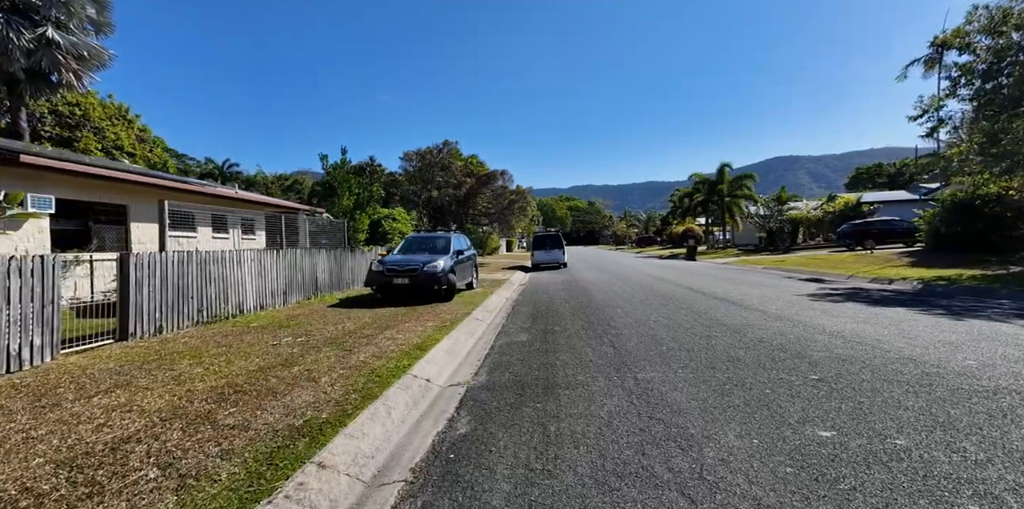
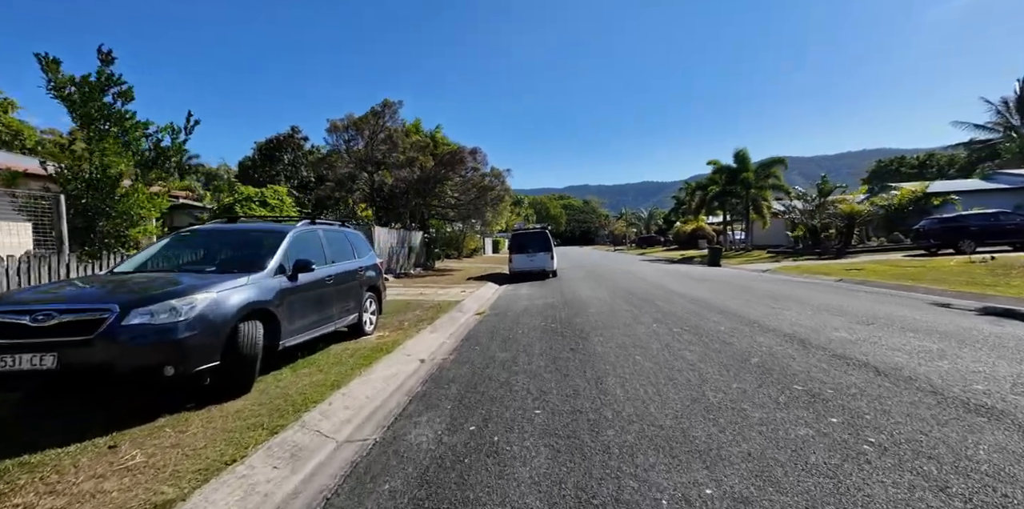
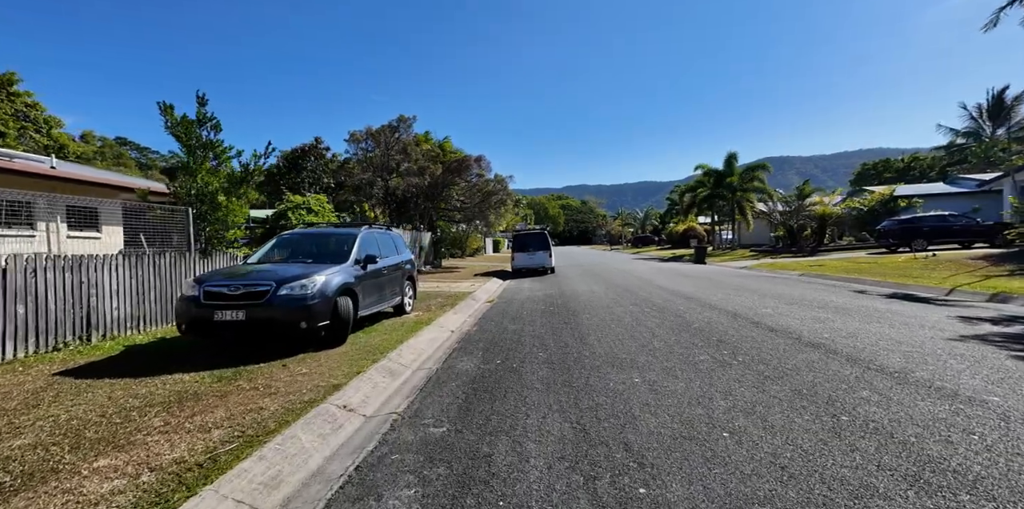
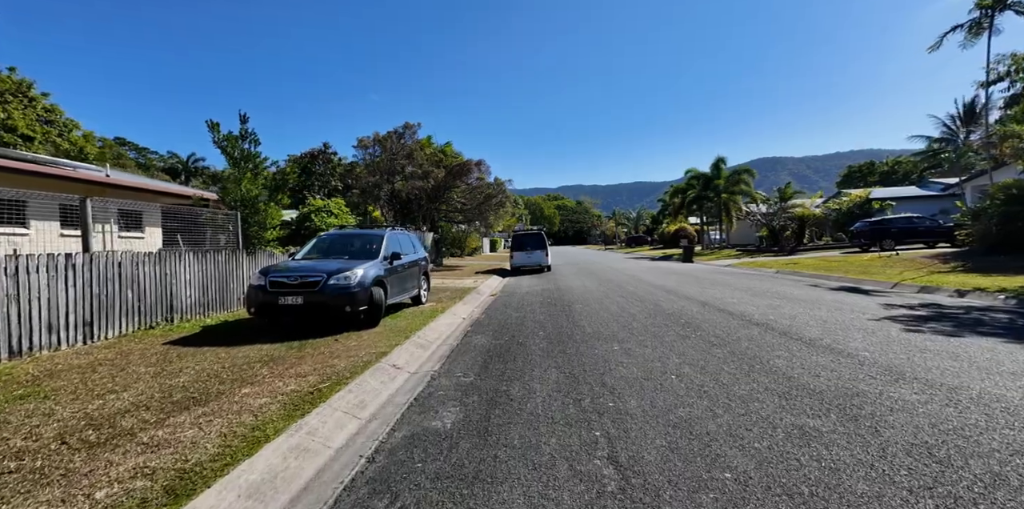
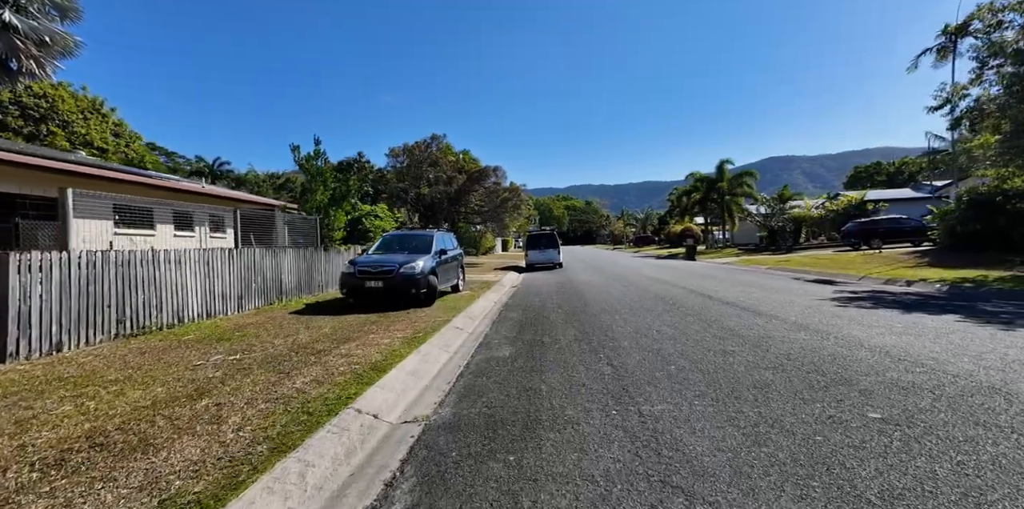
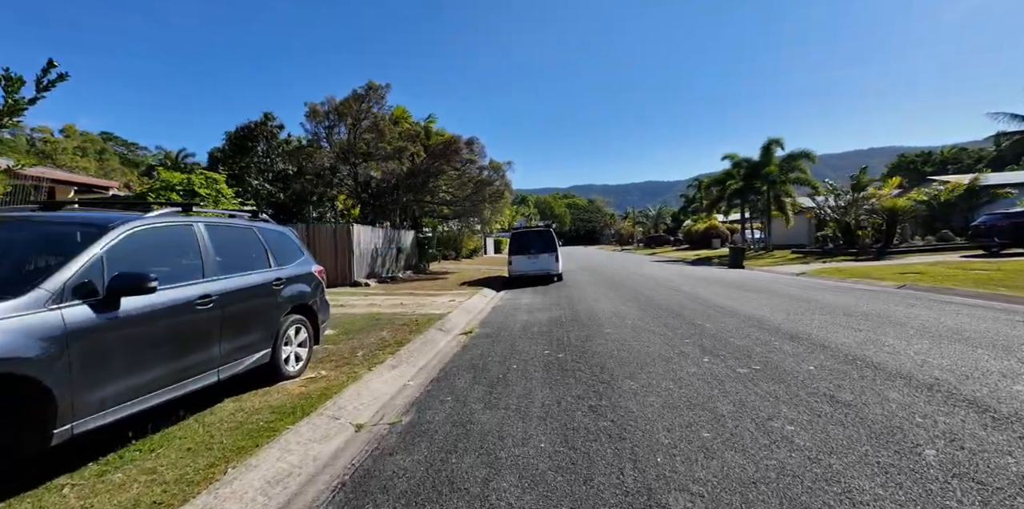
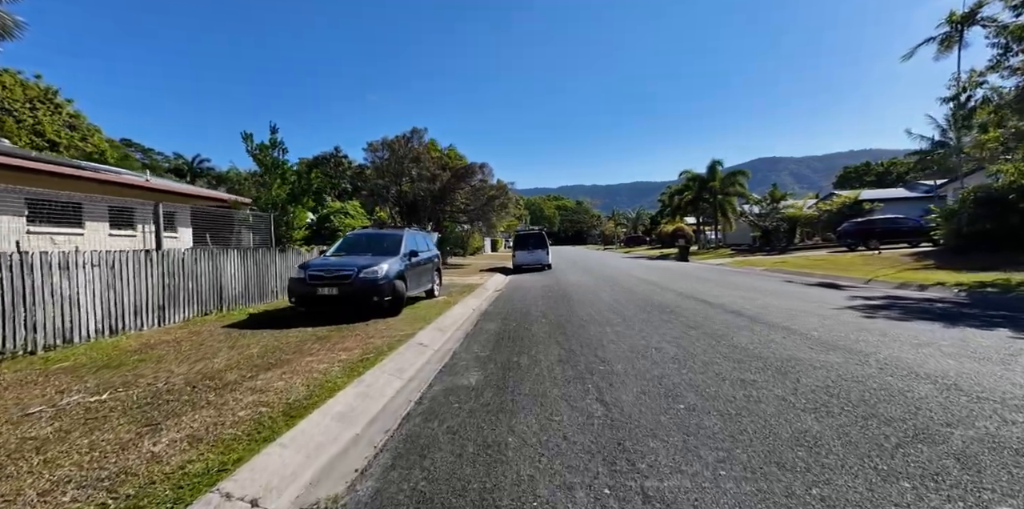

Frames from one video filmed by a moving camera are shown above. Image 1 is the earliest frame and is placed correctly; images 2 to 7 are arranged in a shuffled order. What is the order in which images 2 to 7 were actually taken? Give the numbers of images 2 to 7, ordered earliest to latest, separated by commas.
5, 7, 4, 3, 2, 6
